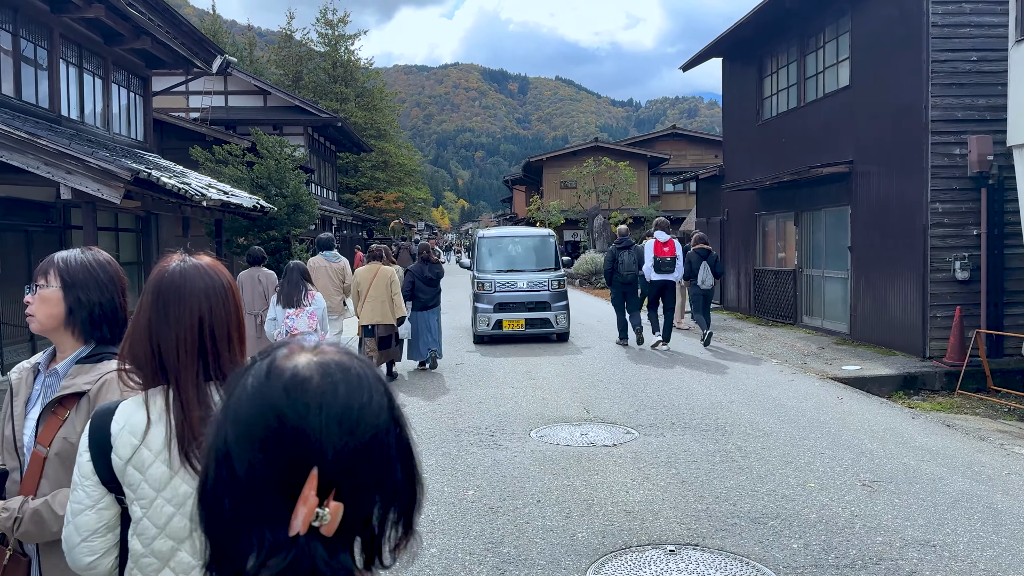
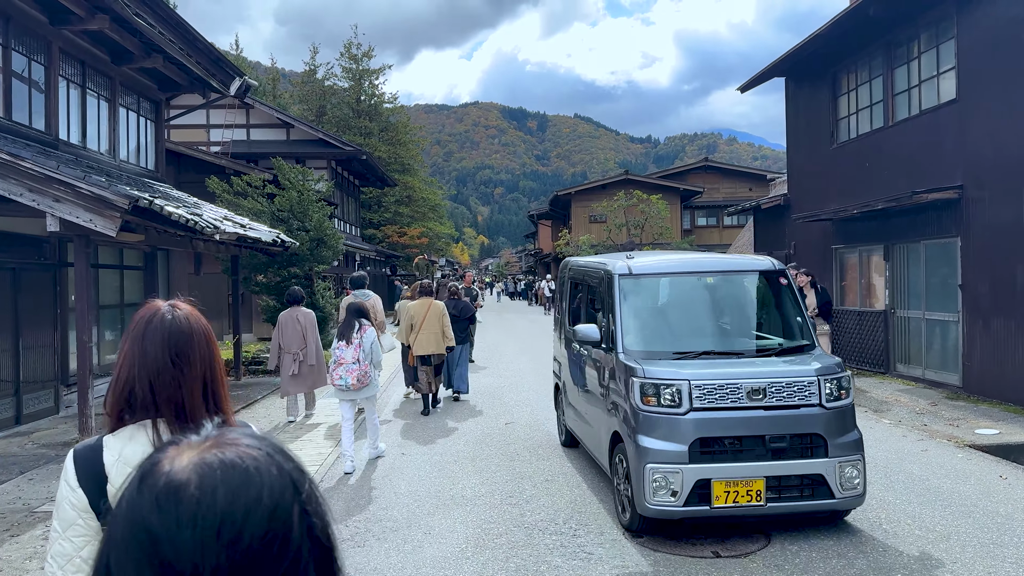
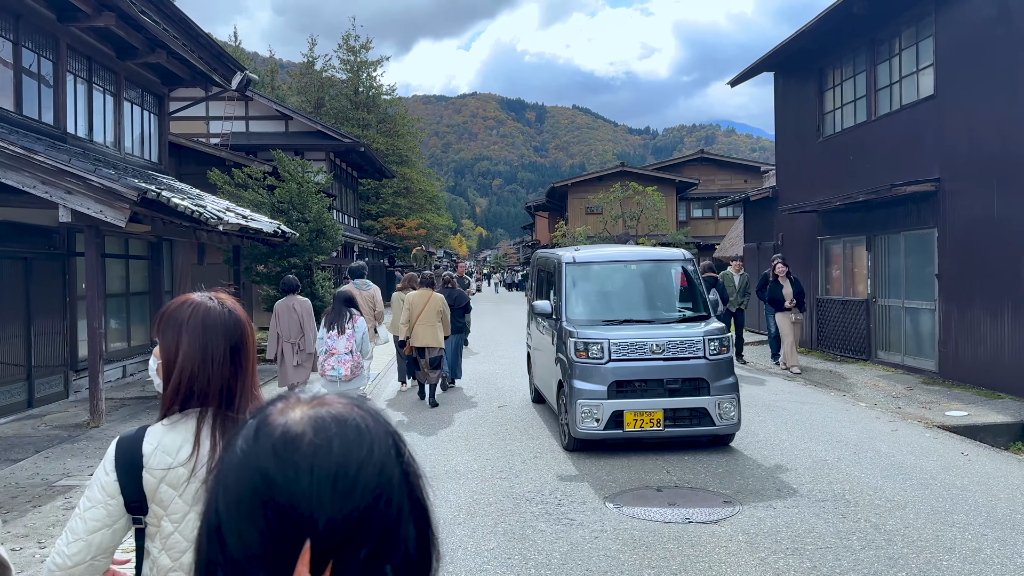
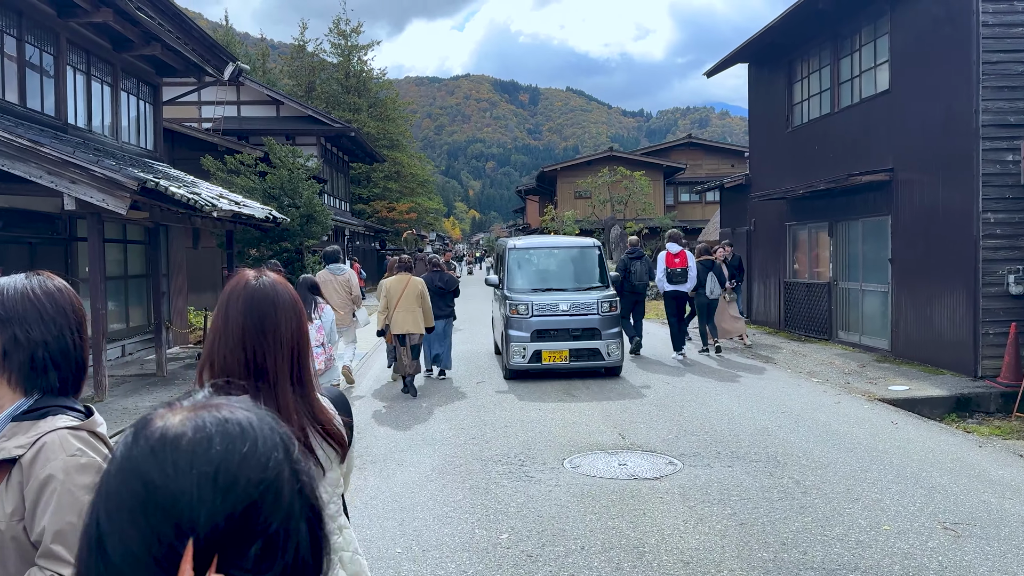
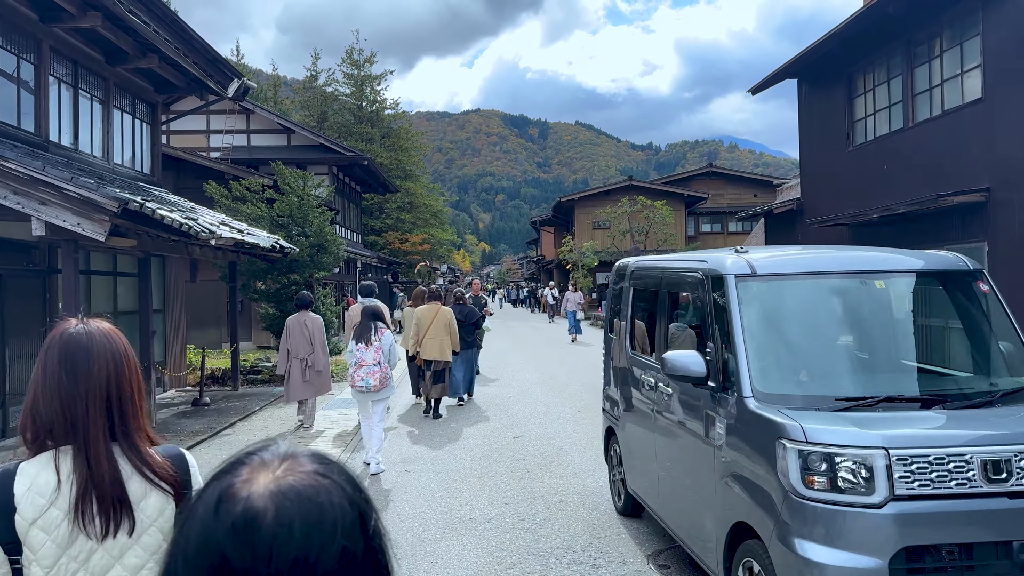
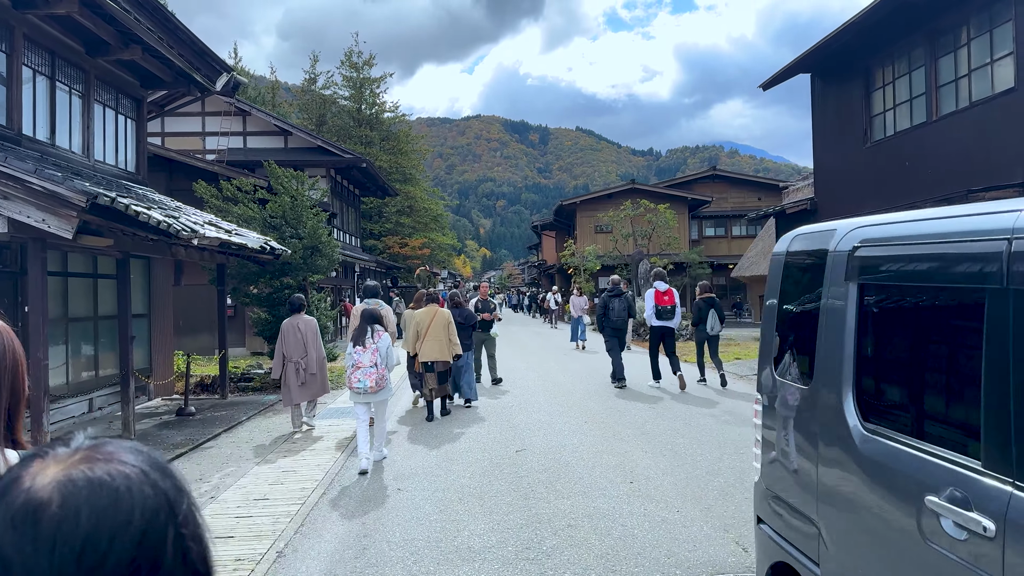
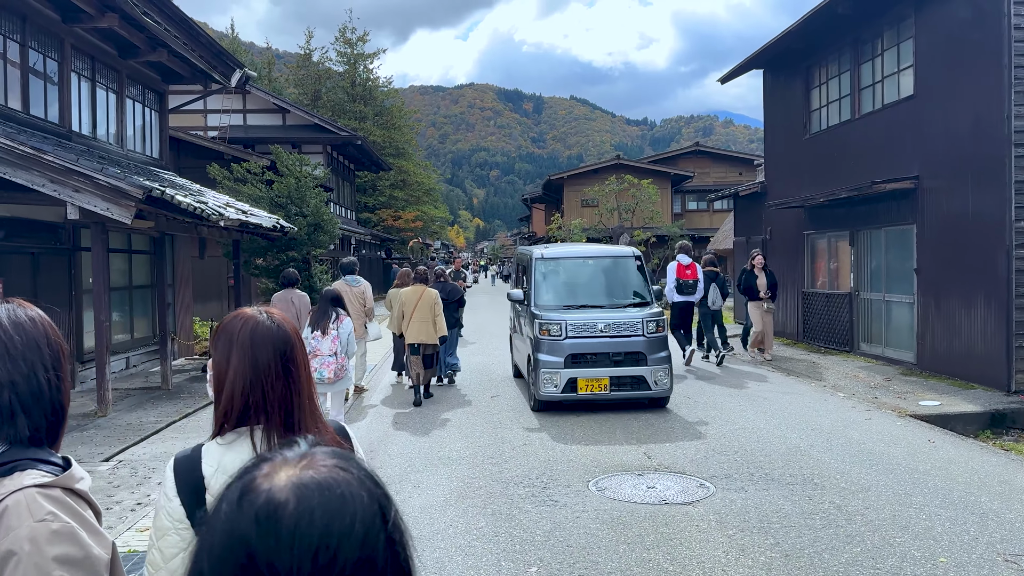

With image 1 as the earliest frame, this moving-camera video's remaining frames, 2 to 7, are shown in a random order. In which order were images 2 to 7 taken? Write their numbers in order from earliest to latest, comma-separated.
4, 7, 3, 2, 5, 6
